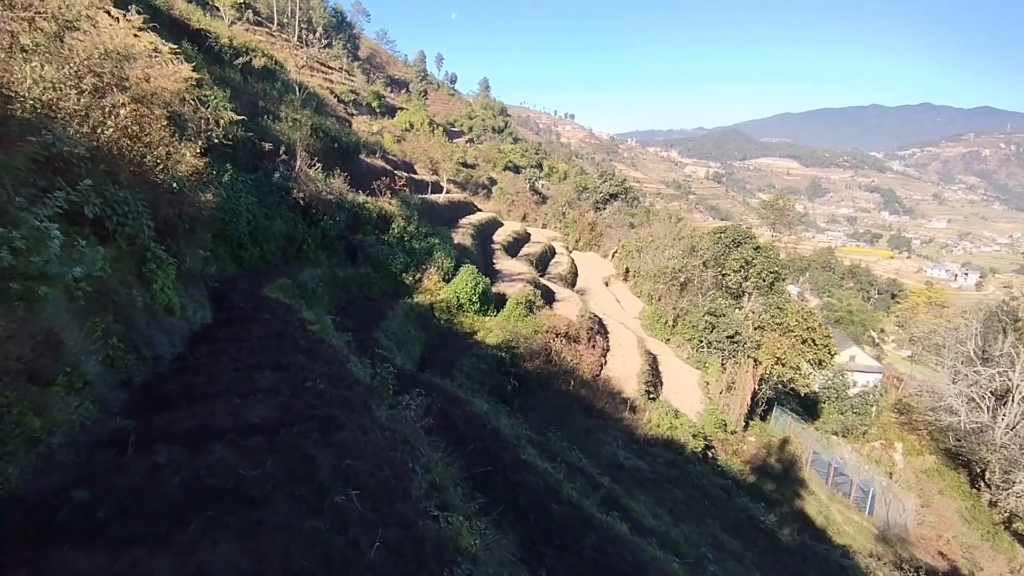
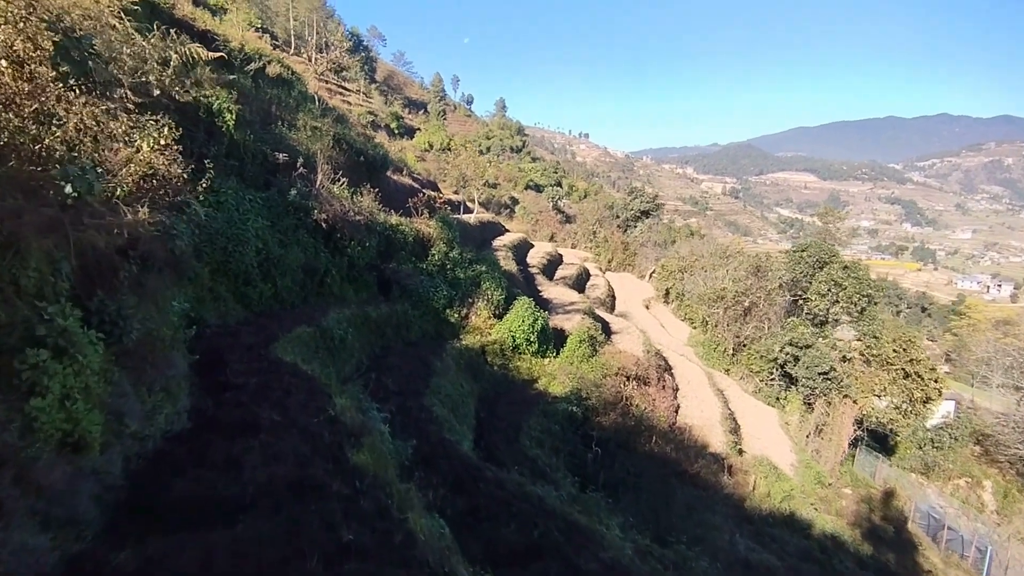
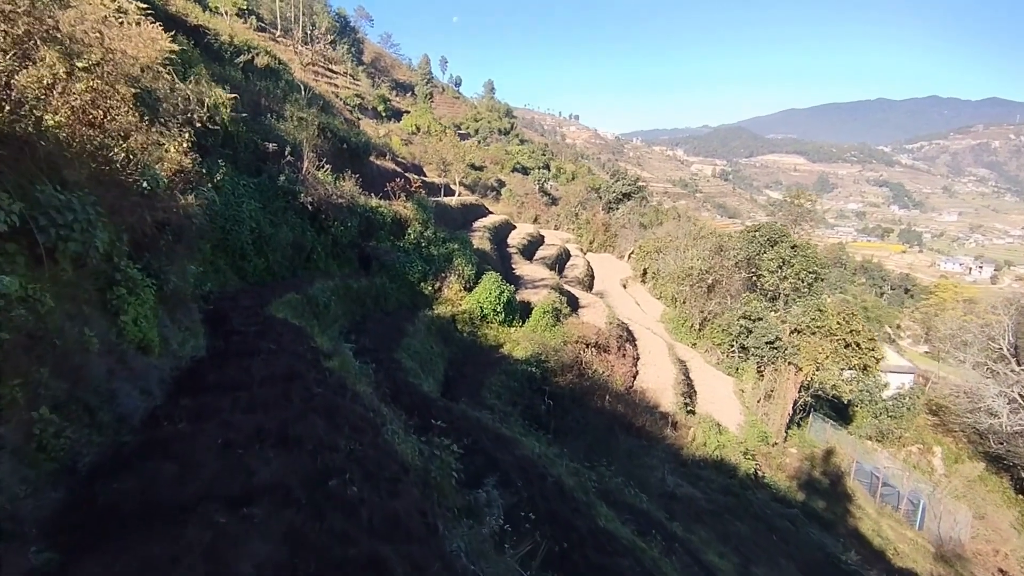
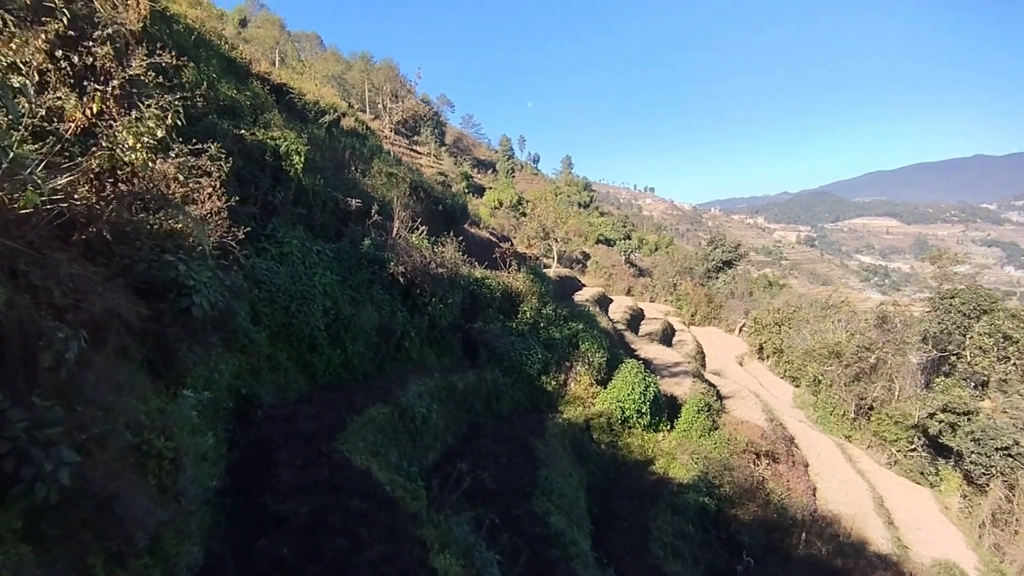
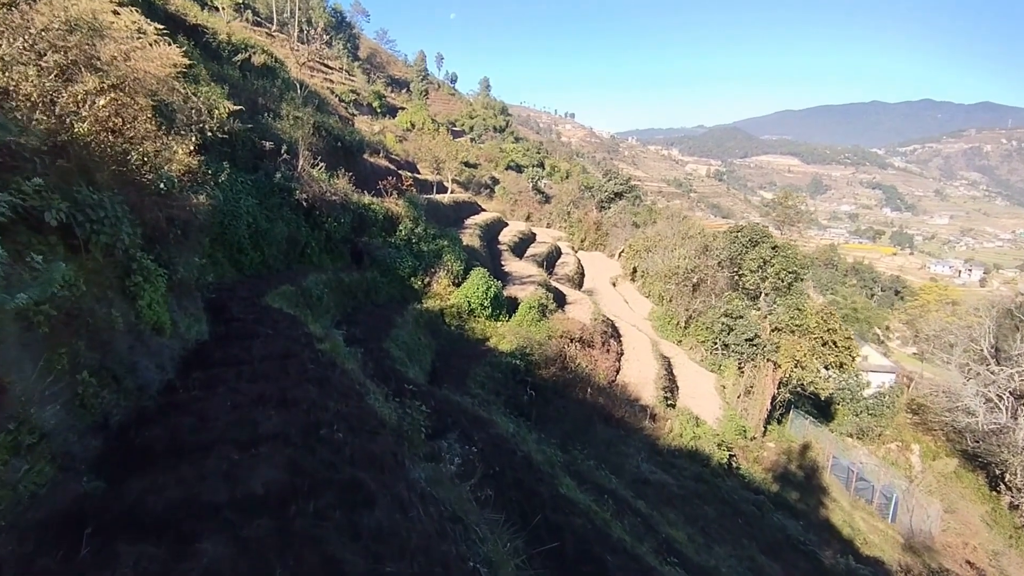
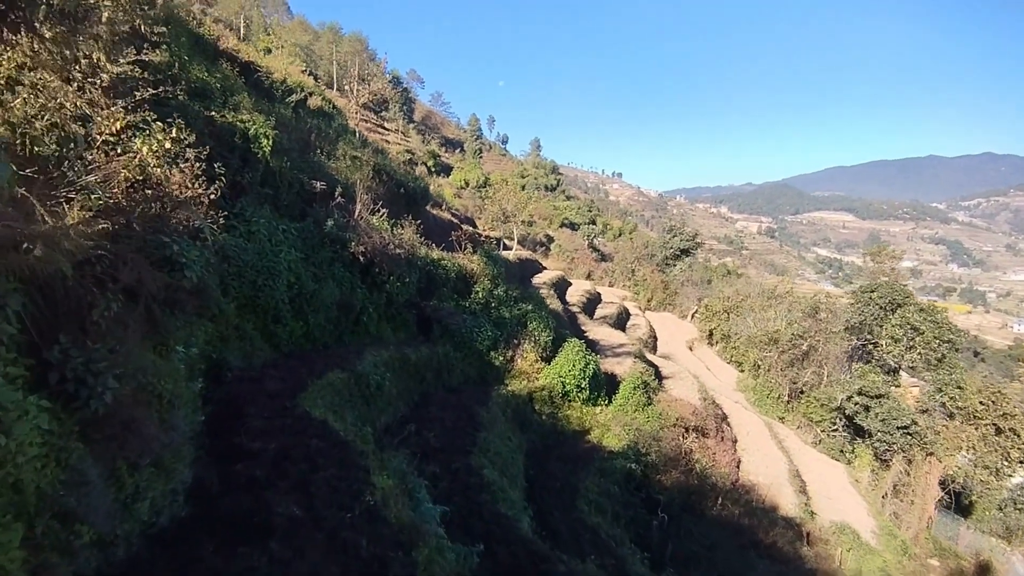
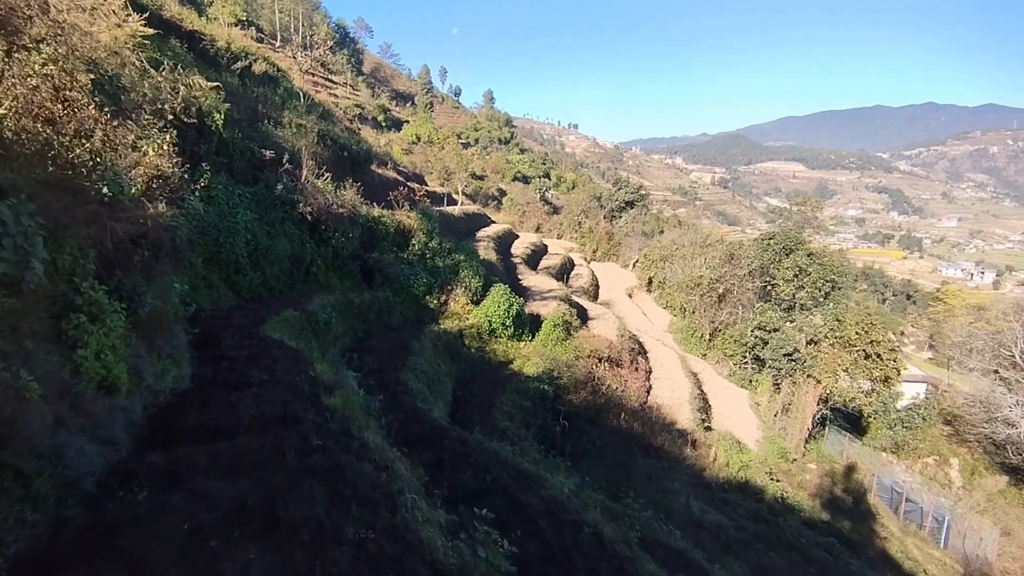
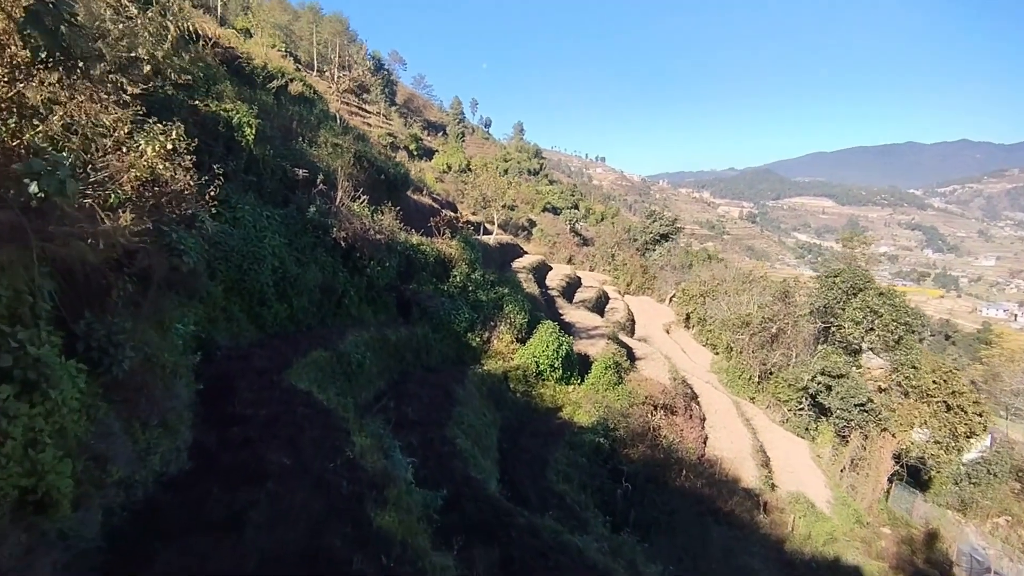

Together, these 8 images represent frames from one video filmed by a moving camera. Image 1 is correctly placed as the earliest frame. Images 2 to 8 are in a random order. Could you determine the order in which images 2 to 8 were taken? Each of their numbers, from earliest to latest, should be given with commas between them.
5, 3, 7, 2, 8, 6, 4
